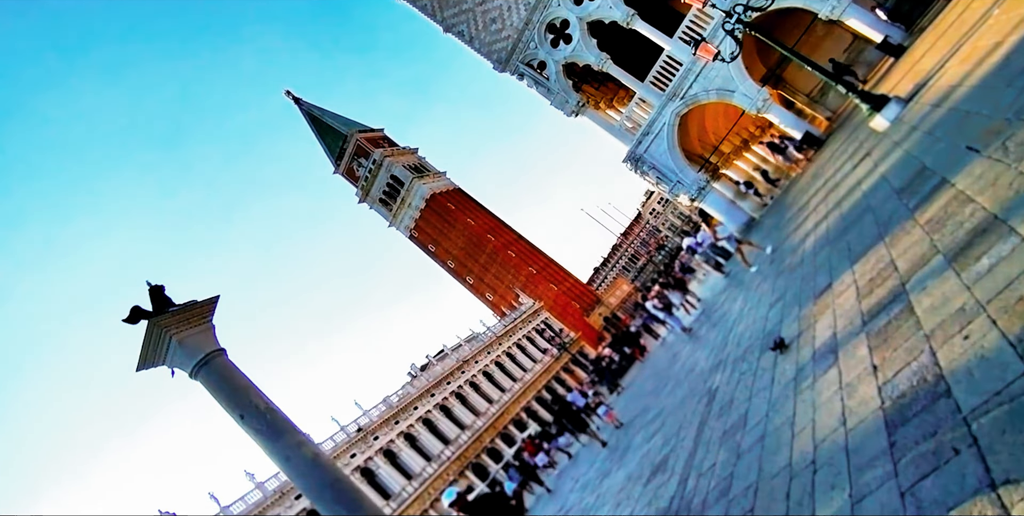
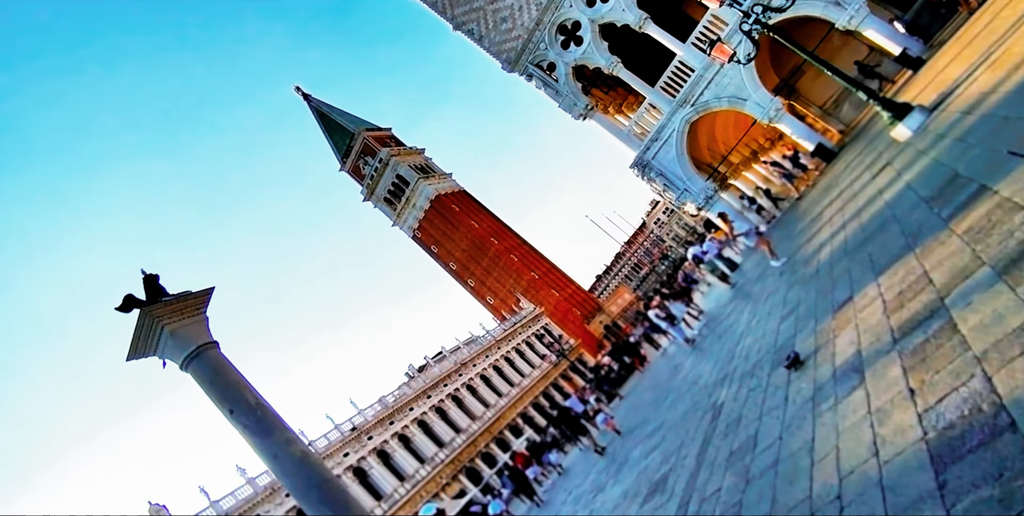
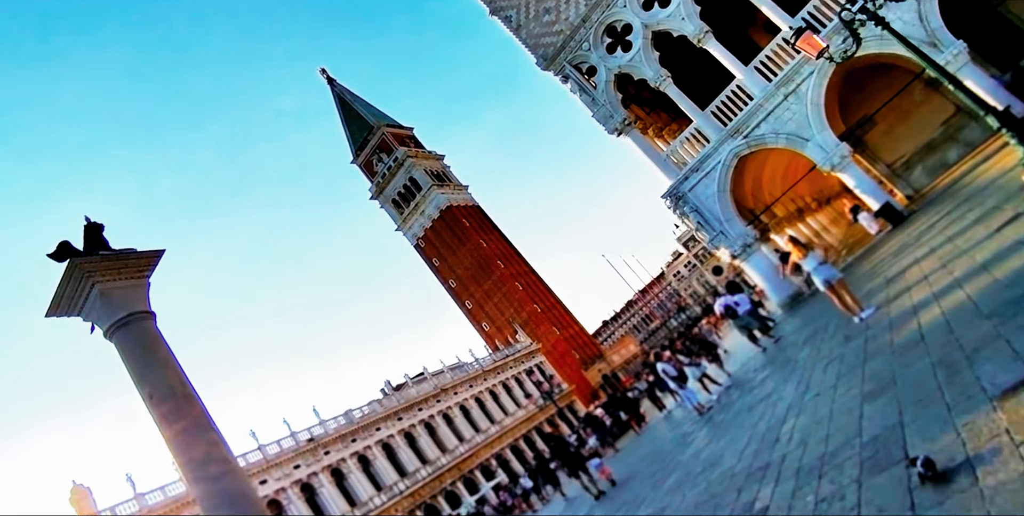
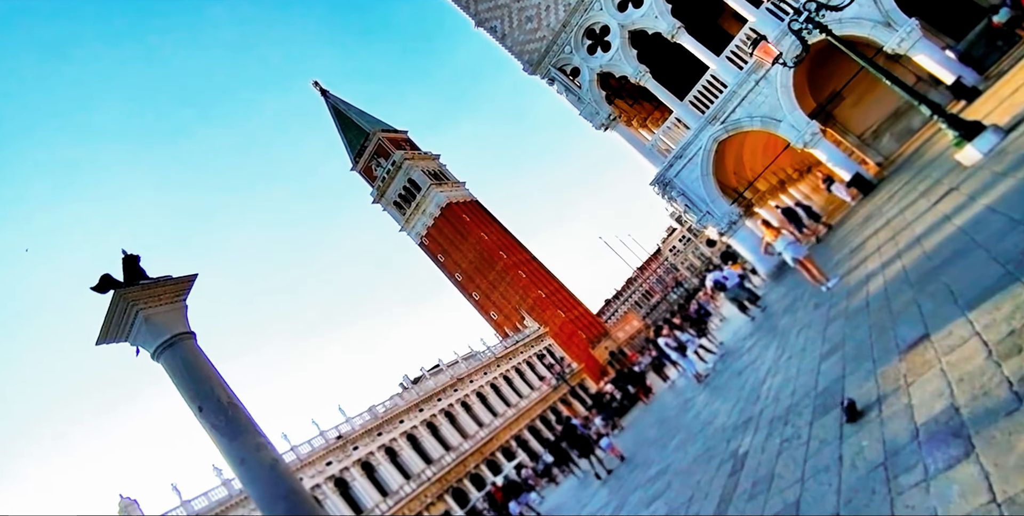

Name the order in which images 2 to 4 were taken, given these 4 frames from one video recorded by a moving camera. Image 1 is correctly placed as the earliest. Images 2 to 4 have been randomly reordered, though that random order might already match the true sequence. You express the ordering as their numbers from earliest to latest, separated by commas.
2, 4, 3
